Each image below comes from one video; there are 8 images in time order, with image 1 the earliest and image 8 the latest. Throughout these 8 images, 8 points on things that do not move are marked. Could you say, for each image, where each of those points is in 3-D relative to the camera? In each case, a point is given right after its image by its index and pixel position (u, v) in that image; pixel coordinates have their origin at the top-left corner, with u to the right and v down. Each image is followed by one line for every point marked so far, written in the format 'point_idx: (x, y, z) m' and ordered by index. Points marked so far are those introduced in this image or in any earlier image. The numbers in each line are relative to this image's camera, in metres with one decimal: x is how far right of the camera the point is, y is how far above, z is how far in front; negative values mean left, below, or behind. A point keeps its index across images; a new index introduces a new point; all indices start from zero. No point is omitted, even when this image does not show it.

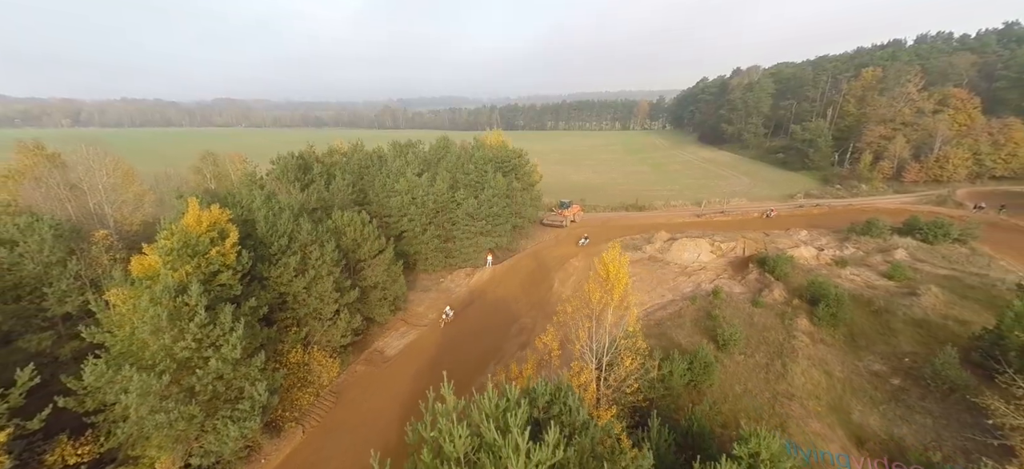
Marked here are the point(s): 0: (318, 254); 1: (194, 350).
0: (-9.3, -1.0, +19.2) m
1: (-10.8, -4.0, +13.5) m
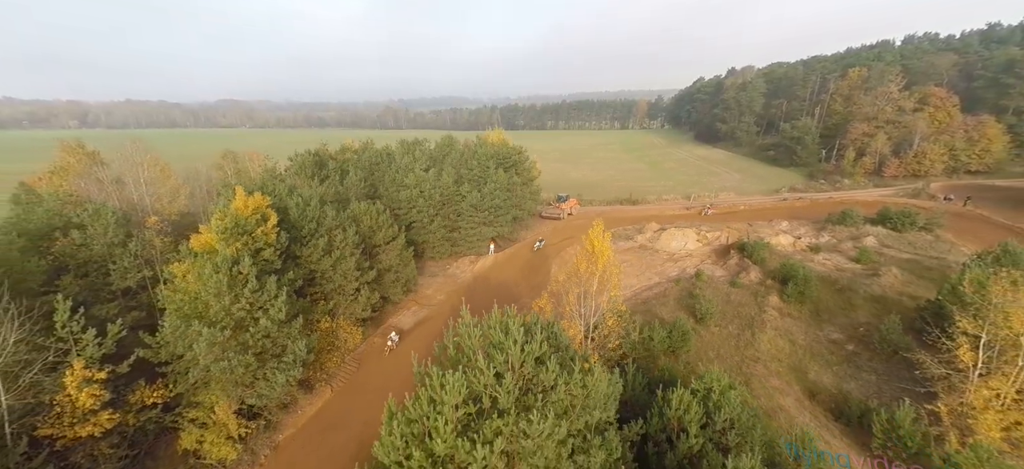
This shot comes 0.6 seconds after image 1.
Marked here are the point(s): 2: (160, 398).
0: (-9.2, -0.2, +22.0) m
1: (-10.8, -3.2, +16.4) m
2: (-13.4, -6.5, +14.8) m
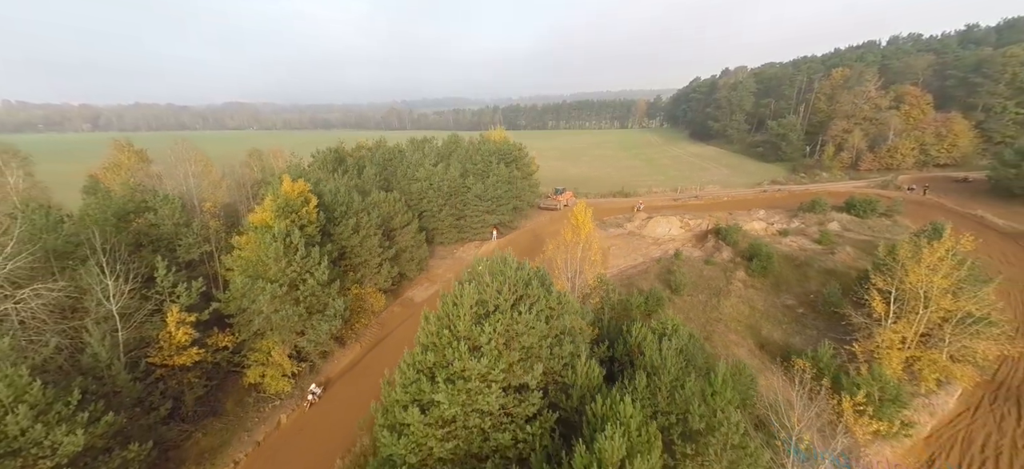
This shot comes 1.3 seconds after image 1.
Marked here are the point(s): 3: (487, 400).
0: (-9.3, +0.9, +26.1) m
1: (-10.8, -2.0, +20.5) m
2: (-13.4, -5.3, +19.0) m
3: (-0.7, -4.5, +9.6) m
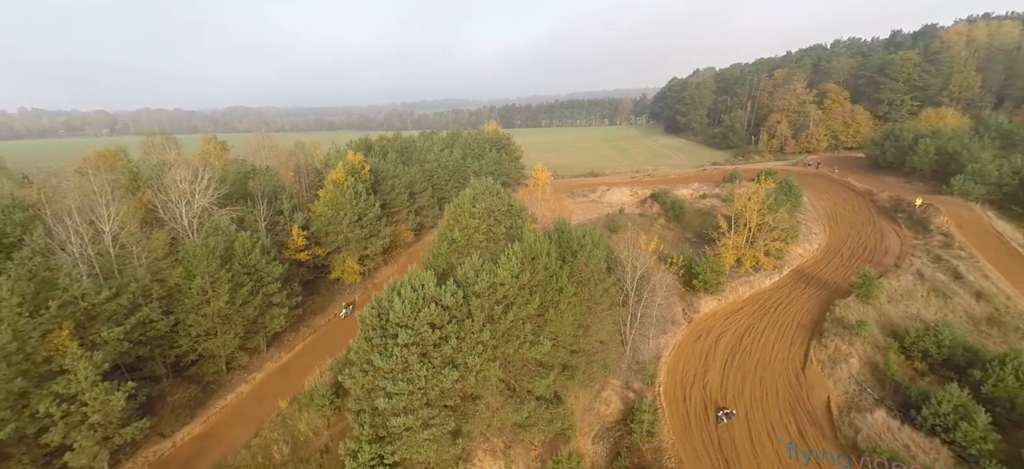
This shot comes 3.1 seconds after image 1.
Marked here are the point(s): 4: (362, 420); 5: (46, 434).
0: (-10.6, +5.0, +38.8) m
1: (-12.1, +1.9, +33.1) m
2: (-14.7, -1.4, +31.6) m
3: (-1.9, -0.4, +22.3) m
4: (-5.9, -7.4, +16.0) m
5: (-18.0, -7.7, +15.8) m
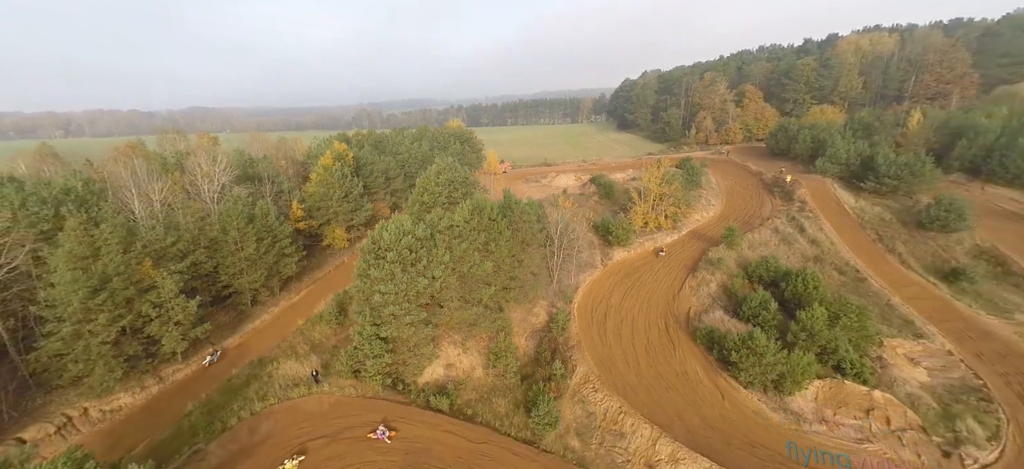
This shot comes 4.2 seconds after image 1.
0: (-15.3, +7.6, +46.7) m
1: (-16.4, +4.5, +41.0) m
2: (-18.7, +1.2, +39.3) m
3: (-5.4, +2.4, +30.8) m
4: (-8.8, -4.7, +24.3) m
5: (-20.8, -5.3, +23.3) m
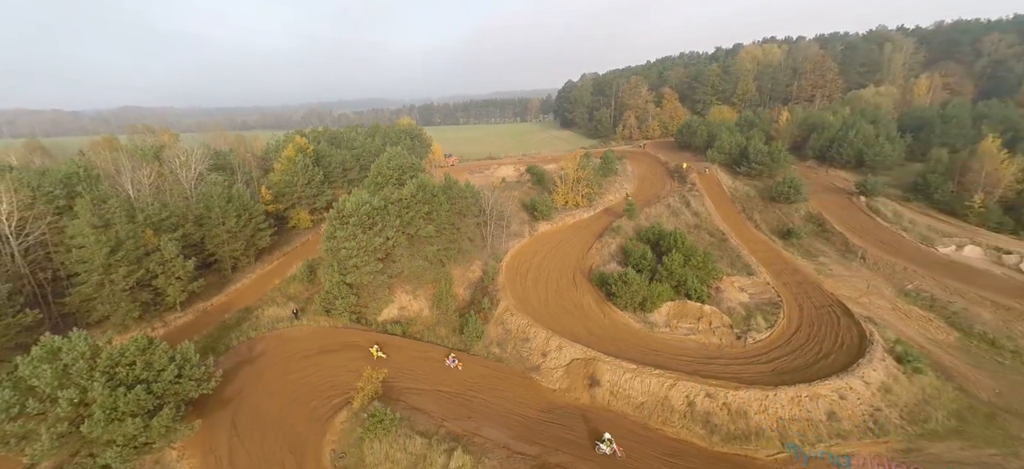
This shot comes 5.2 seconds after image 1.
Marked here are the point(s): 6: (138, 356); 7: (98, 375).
0: (-22.8, +9.7, +53.0) m
1: (-23.2, +6.6, +47.2) m
2: (-25.3, +3.2, +45.4) m
3: (-11.3, +4.8, +38.2) m
4: (-13.7, -2.4, +31.4) m
5: (-25.6, -3.3, +29.2) m
6: (-17.6, -5.7, +19.3) m
7: (-18.2, -6.2, +18.0) m
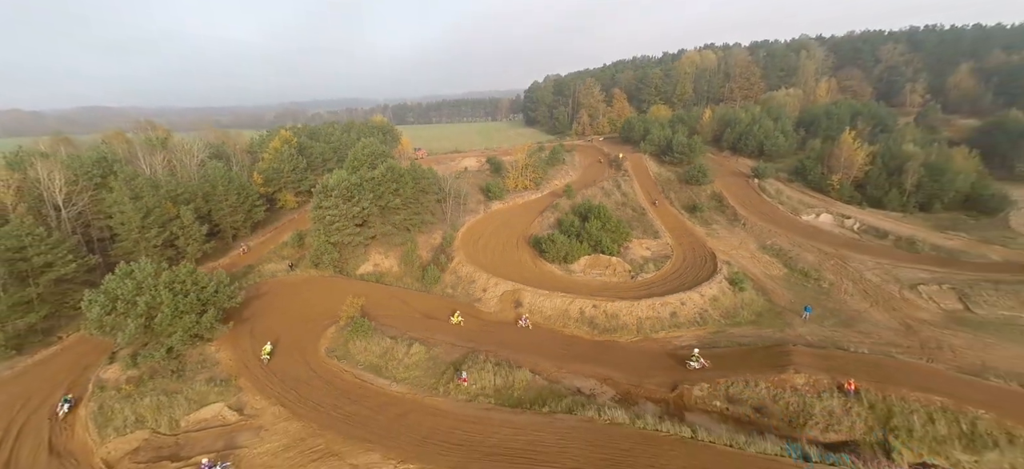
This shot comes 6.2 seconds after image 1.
0: (-29.2, +12.5, +60.9) m
1: (-29.2, +9.4, +55.1) m
2: (-31.1, +5.9, +53.1) m
3: (-16.7, +7.7, +46.8) m
4: (-18.7, +0.5, +39.9) m
5: (-30.4, -0.6, +37.0) m
6: (-21.9, -2.9, +27.5) m
7: (-22.4, -3.4, +26.2) m
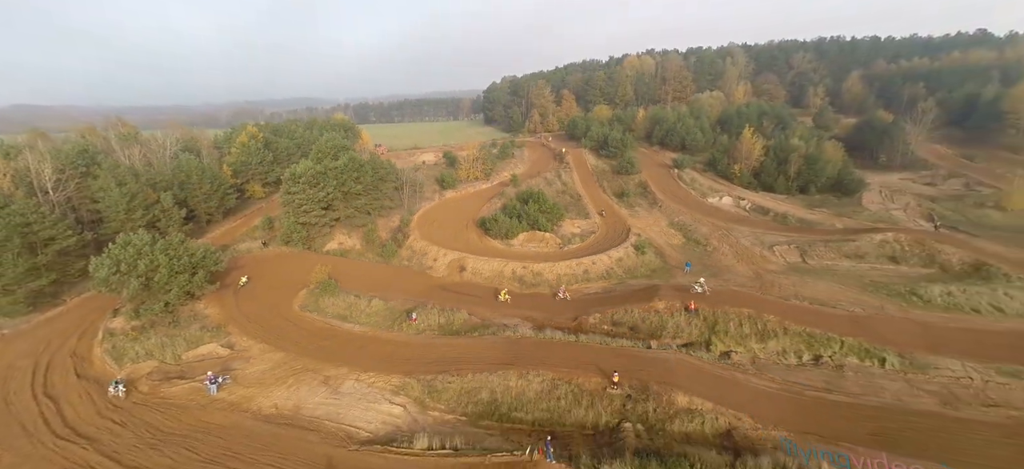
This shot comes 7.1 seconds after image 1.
0: (-37.1, +14.3, +65.7) m
1: (-36.6, +11.2, +59.9) m
2: (-38.3, +7.7, +57.8) m
3: (-23.5, +9.8, +52.6) m
4: (-24.8, +2.5, +45.5) m
5: (-36.2, +1.2, +41.8) m
6: (-26.9, -0.9, +33.0) m
7: (-27.3, -1.5, +31.6) m
